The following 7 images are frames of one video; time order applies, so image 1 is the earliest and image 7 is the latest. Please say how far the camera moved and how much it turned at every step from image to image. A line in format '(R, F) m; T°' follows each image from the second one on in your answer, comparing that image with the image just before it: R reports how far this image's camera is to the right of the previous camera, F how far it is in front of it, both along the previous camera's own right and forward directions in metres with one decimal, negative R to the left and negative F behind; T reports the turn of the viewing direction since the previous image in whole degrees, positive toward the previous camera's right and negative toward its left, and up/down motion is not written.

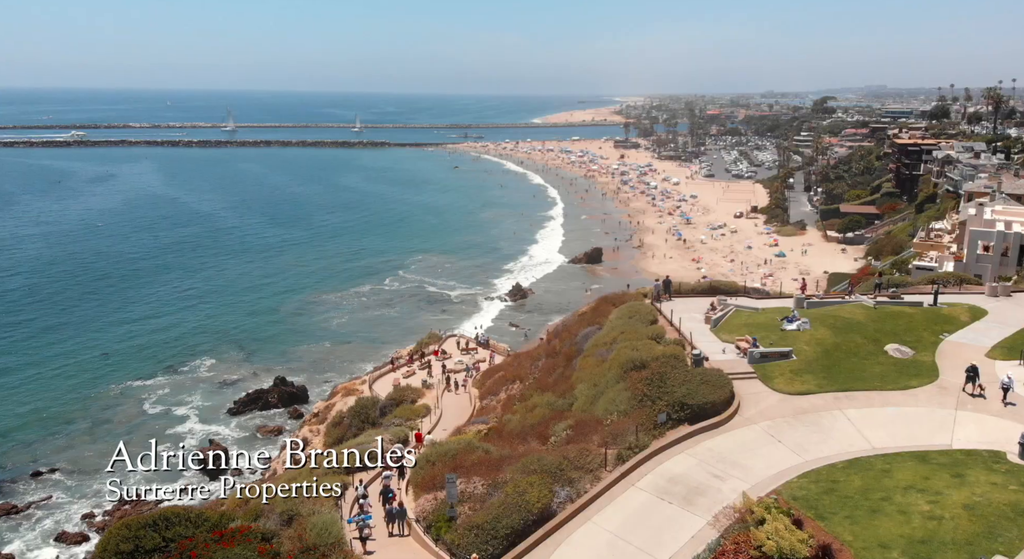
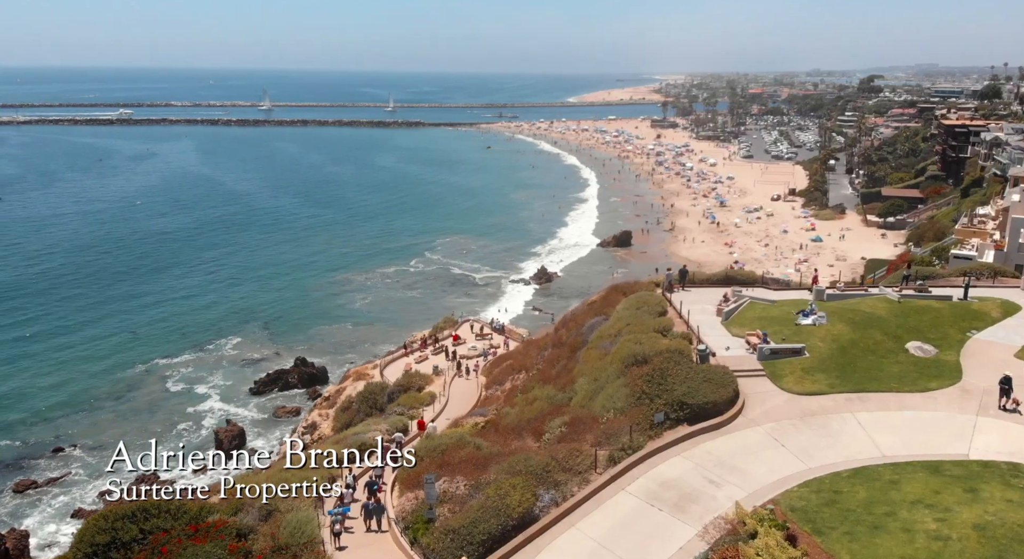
(+0.8, +0.7) m; -3°
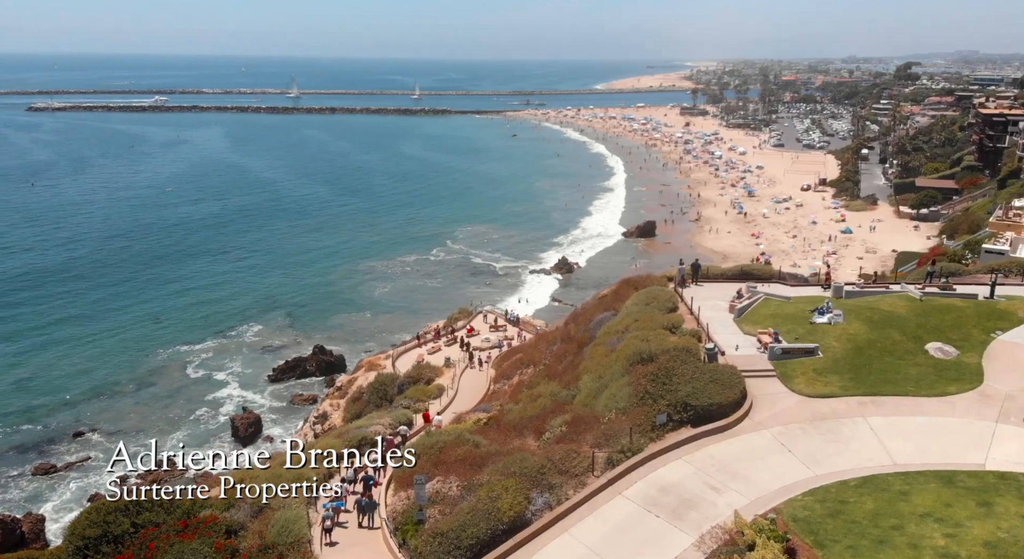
(+0.5, +0.4) m; -2°
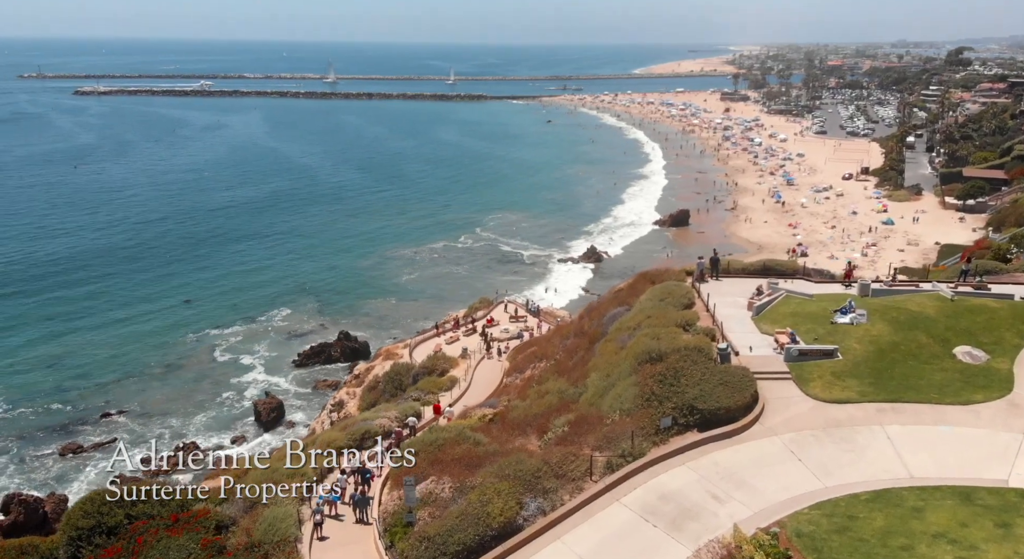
(+0.6, +0.5) m; -3°
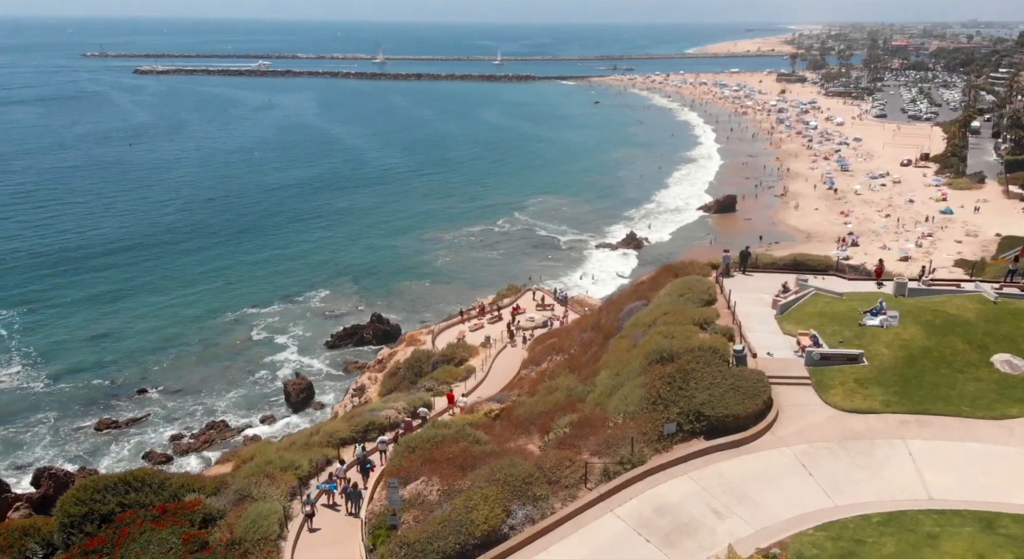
(+0.8, +0.6) m; -4°
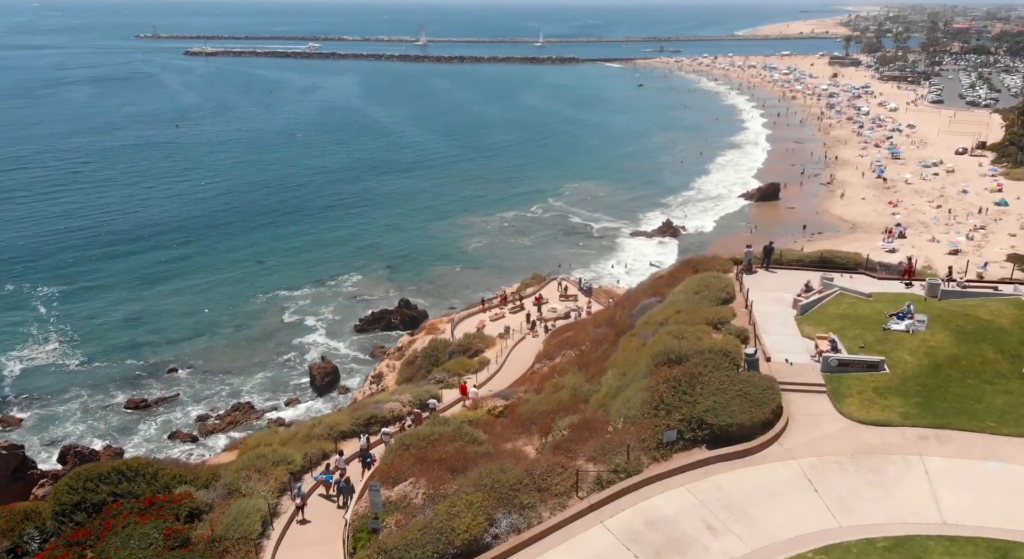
(+0.7, +0.5) m; -3°
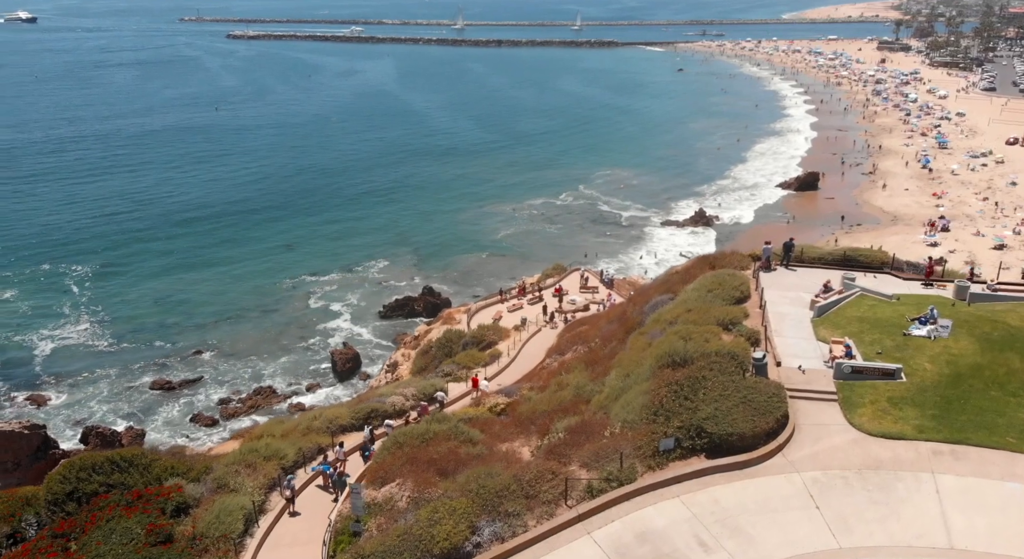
(+0.7, +0.4) m; -3°
